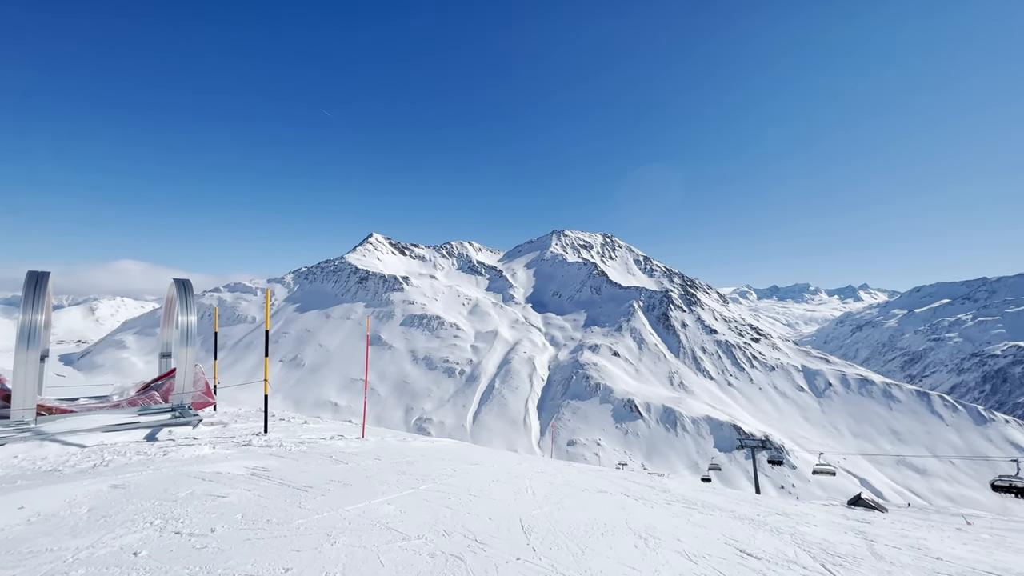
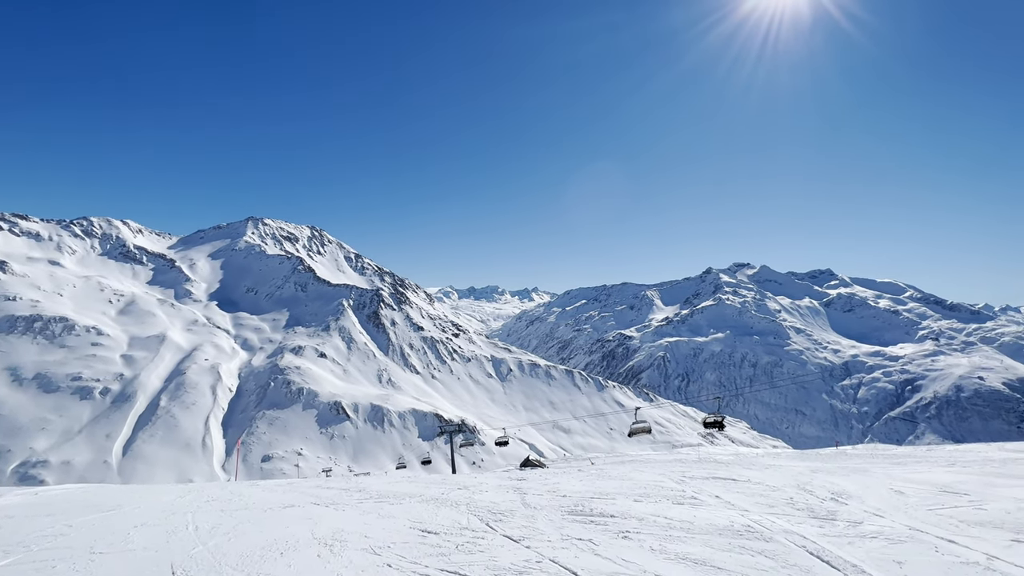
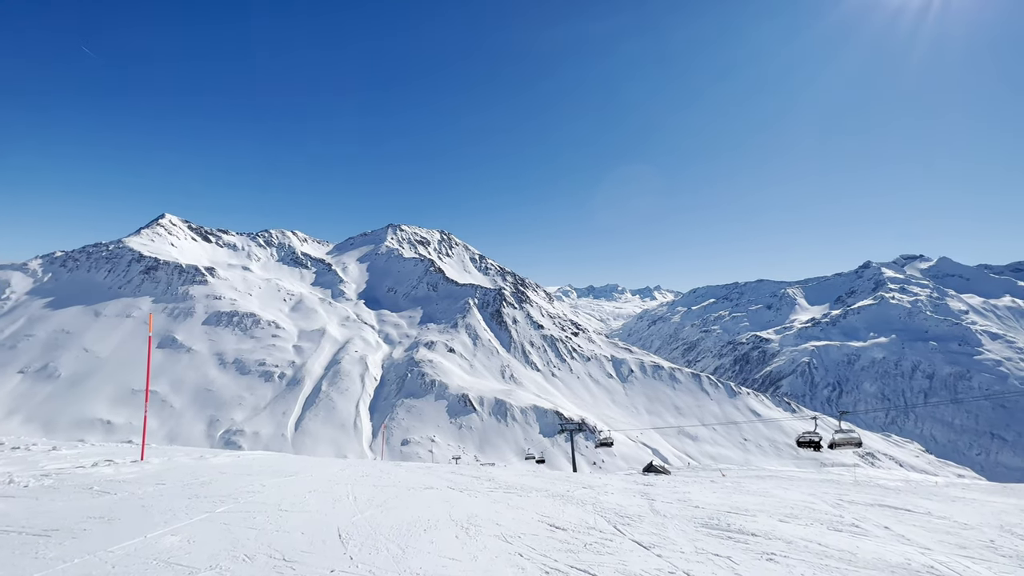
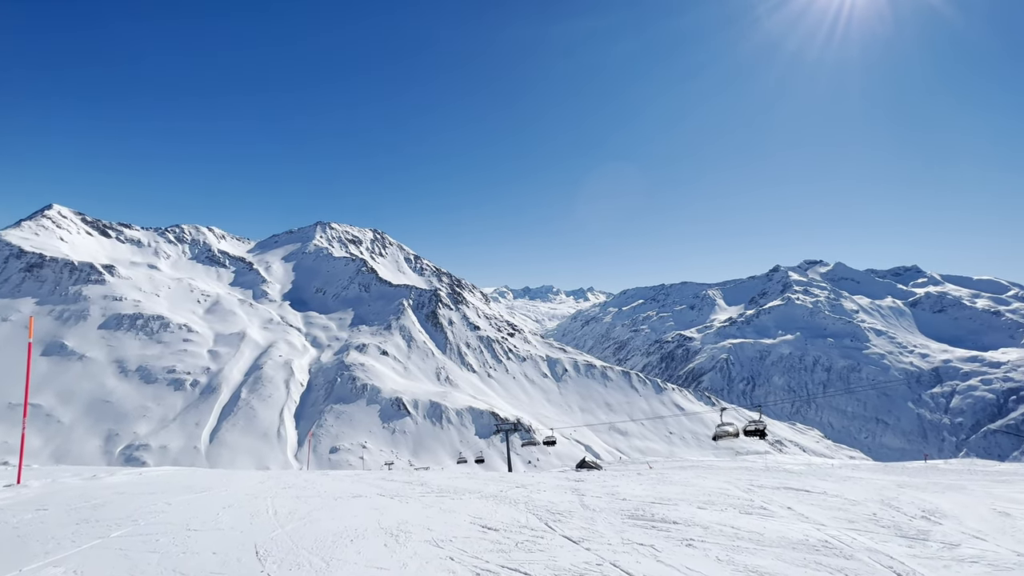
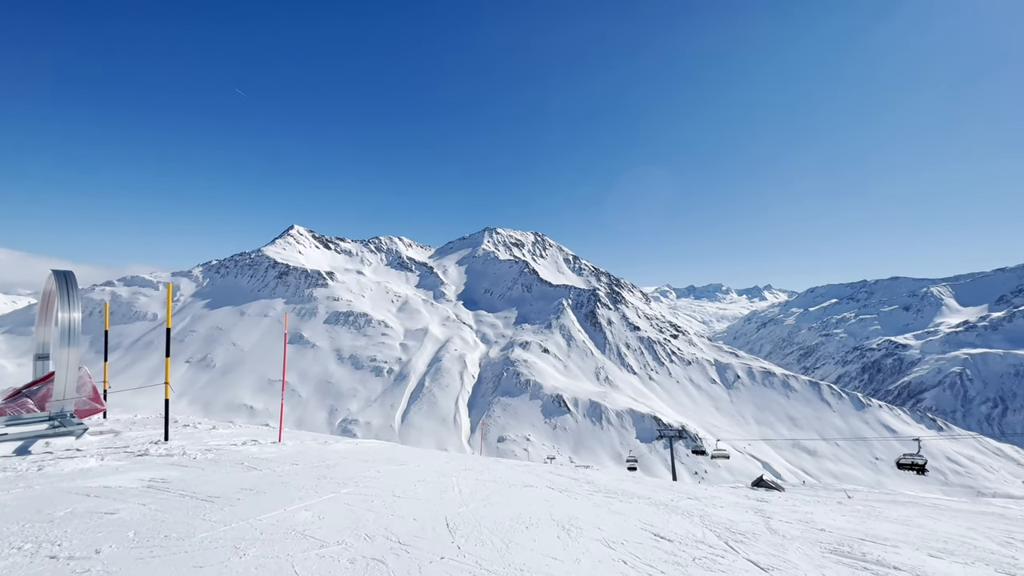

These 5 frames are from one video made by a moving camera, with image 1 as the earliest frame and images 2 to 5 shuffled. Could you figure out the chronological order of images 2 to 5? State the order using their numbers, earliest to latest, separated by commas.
5, 3, 4, 2
